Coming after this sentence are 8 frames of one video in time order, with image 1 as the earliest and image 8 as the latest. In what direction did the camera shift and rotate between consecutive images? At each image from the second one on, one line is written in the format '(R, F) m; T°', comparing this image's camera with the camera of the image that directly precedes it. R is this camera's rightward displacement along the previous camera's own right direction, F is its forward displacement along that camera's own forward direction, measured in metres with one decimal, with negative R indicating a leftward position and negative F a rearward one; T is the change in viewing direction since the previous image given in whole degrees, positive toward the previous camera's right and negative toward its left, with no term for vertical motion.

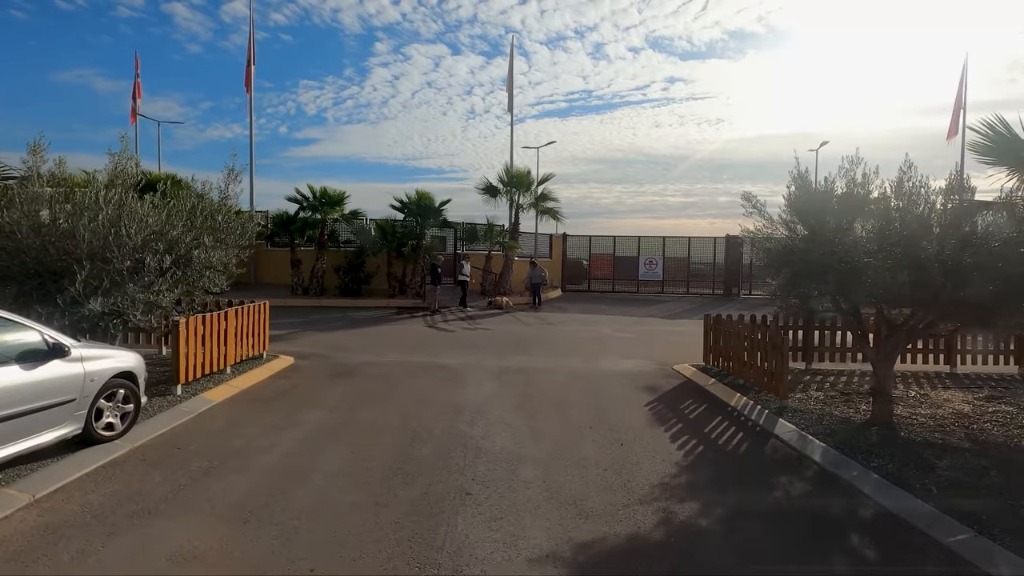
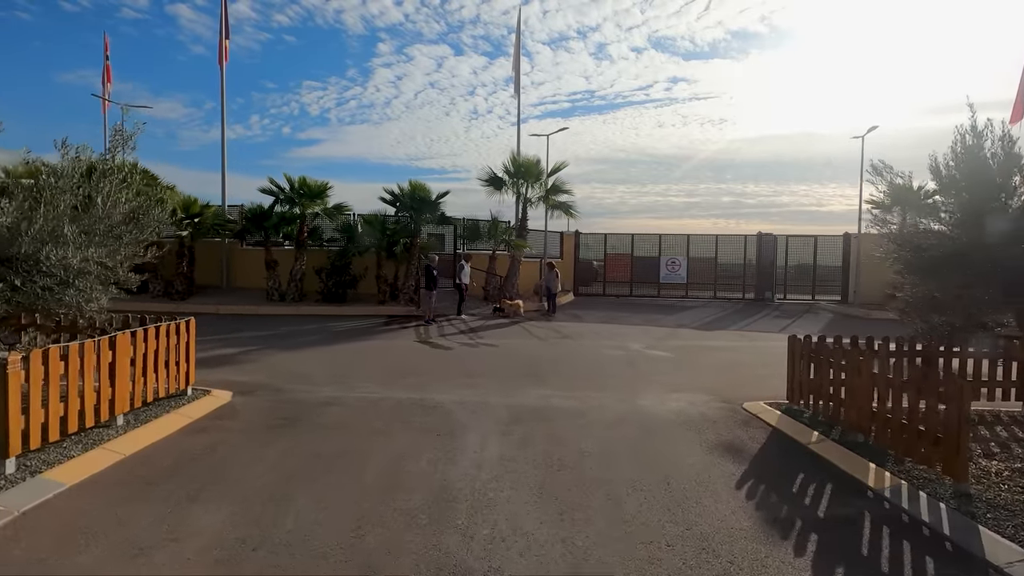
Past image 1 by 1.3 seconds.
(-0.2, +2.7) m; 0°
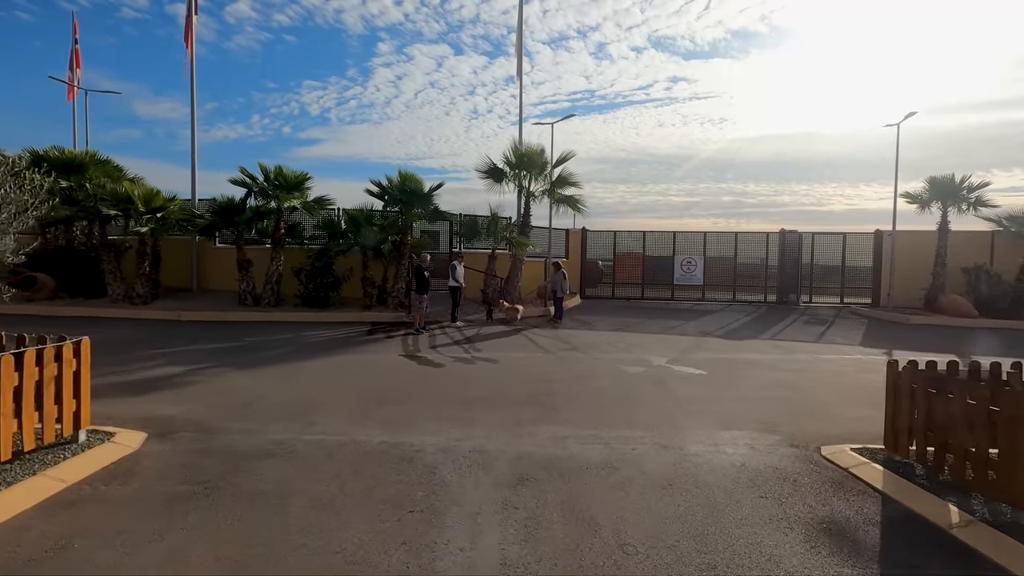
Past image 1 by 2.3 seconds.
(0.0, +1.9) m; 0°
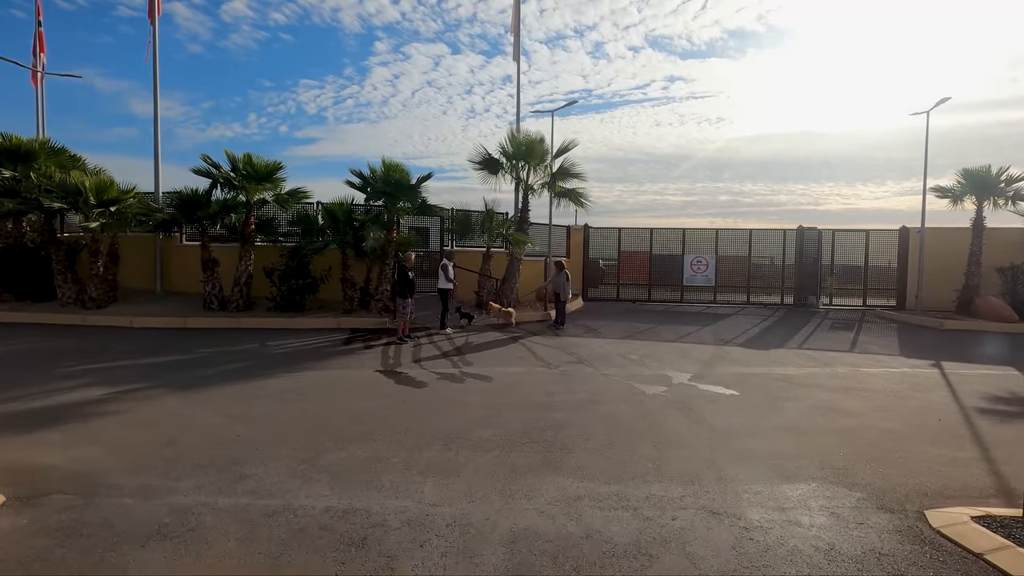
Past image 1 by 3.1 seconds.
(0.0, +1.6) m; 0°
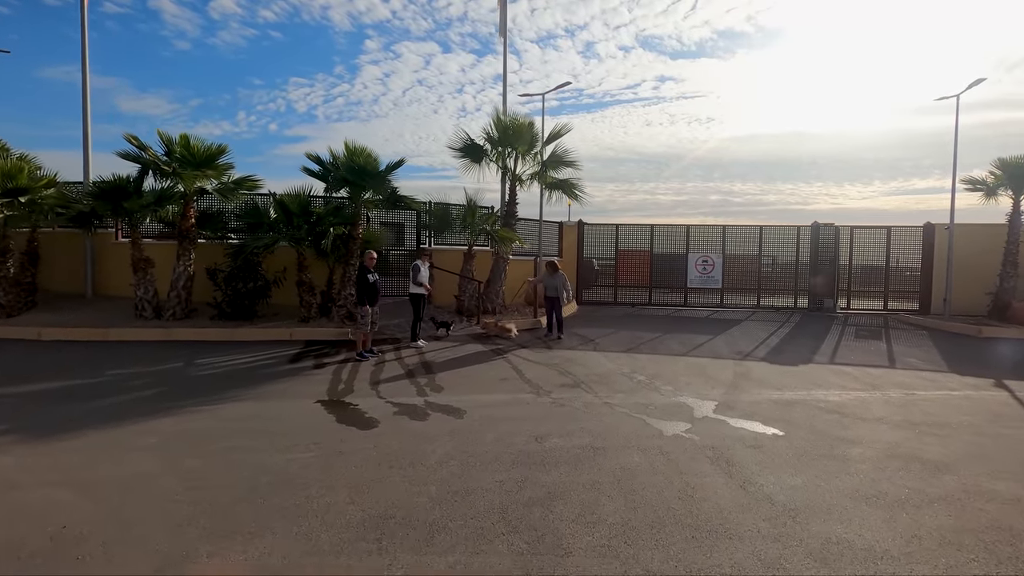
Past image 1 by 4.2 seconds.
(+0.2, +2.0) m; +1°
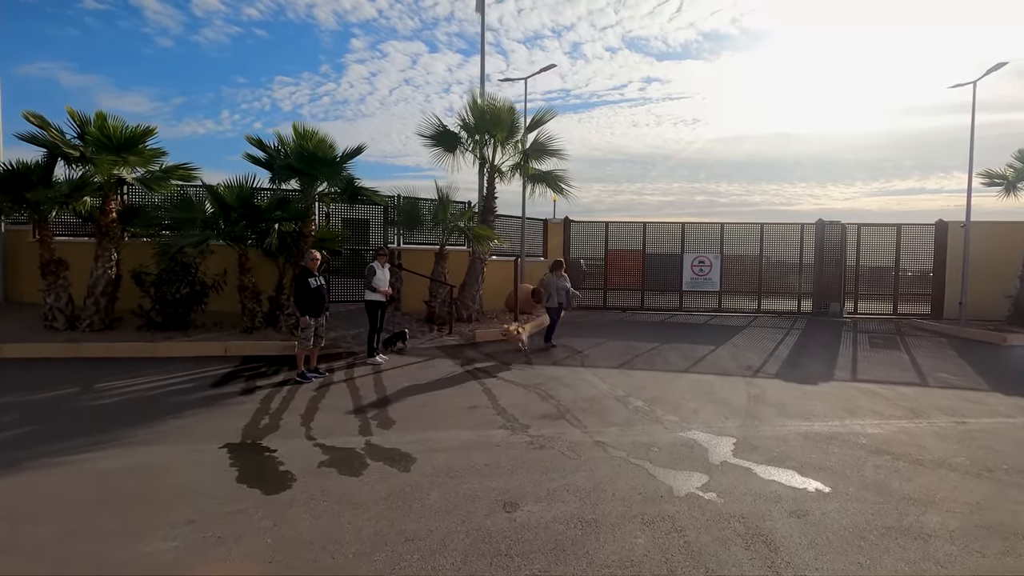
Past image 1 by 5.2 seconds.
(+0.2, +1.6) m; +1°
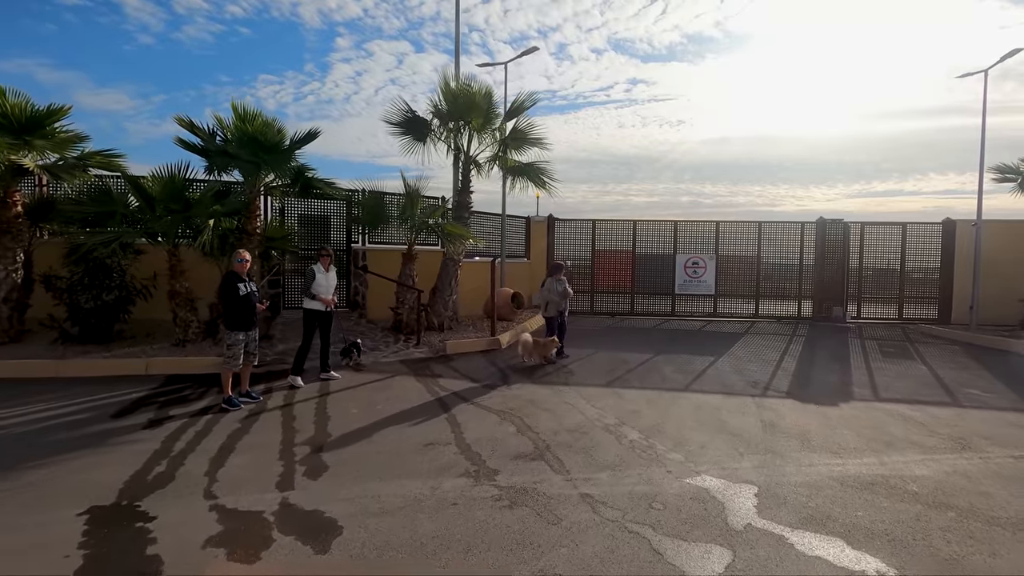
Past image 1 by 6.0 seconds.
(+0.2, +1.4) m; +1°
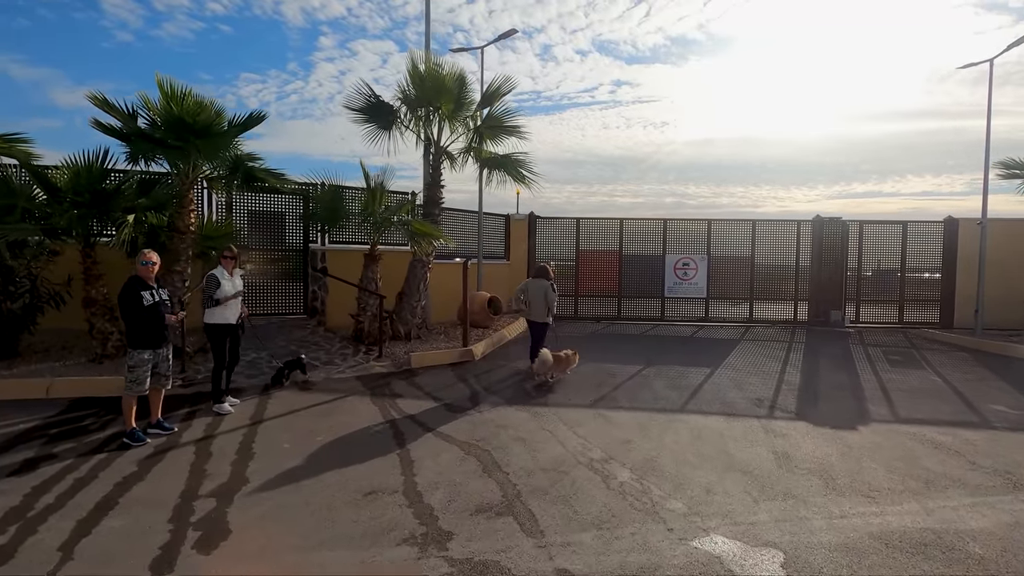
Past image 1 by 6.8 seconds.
(+0.2, +1.1) m; +2°
